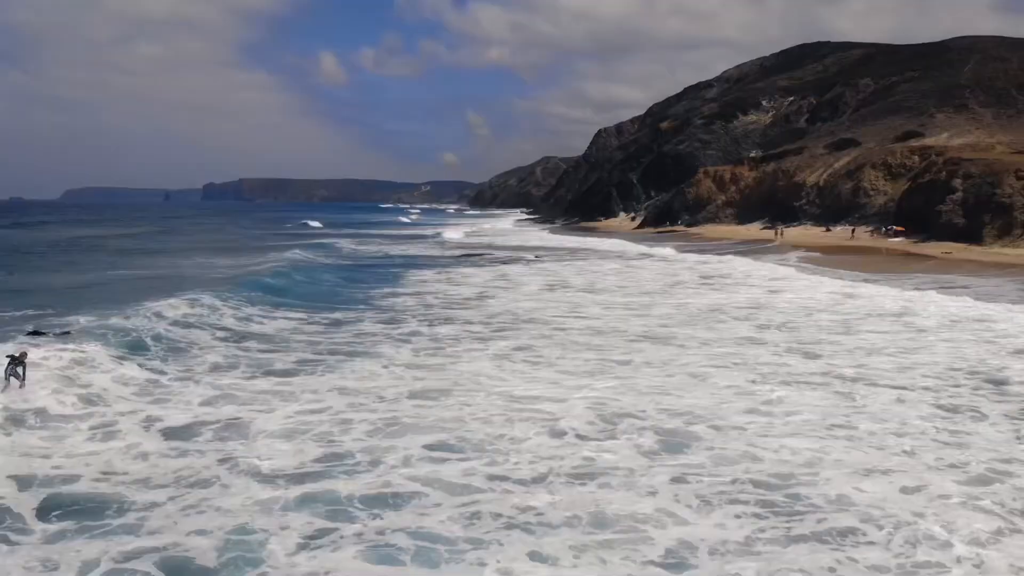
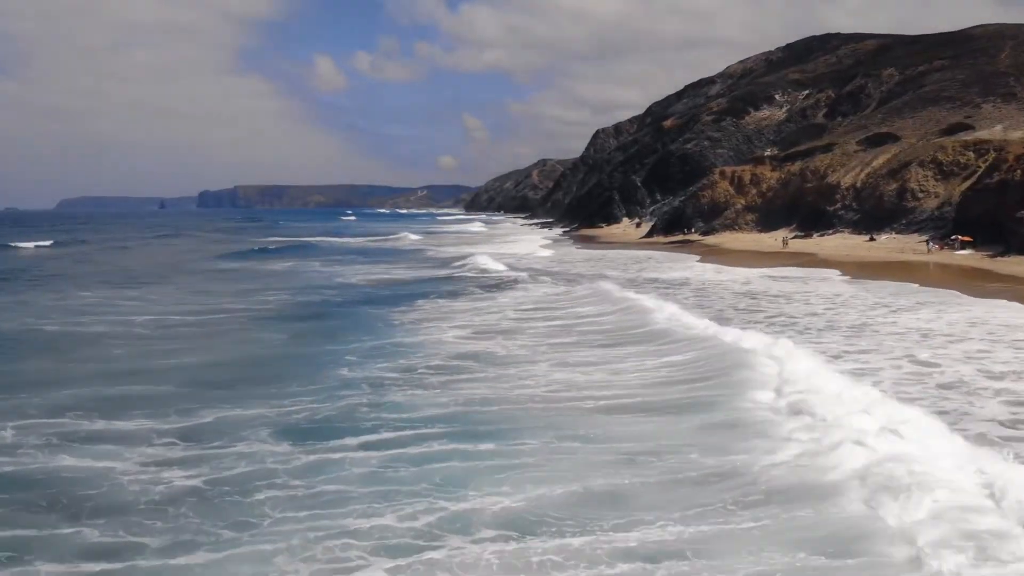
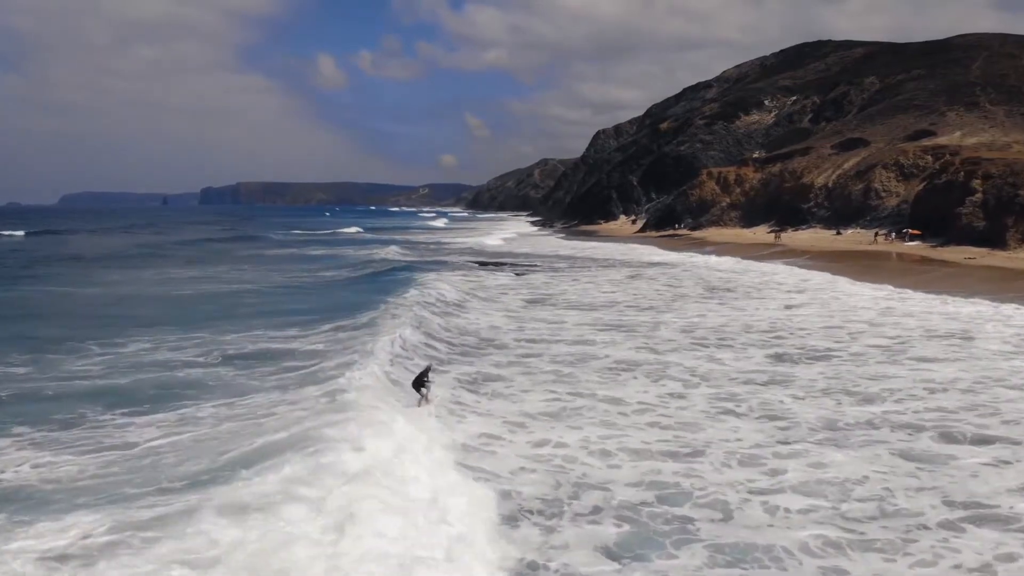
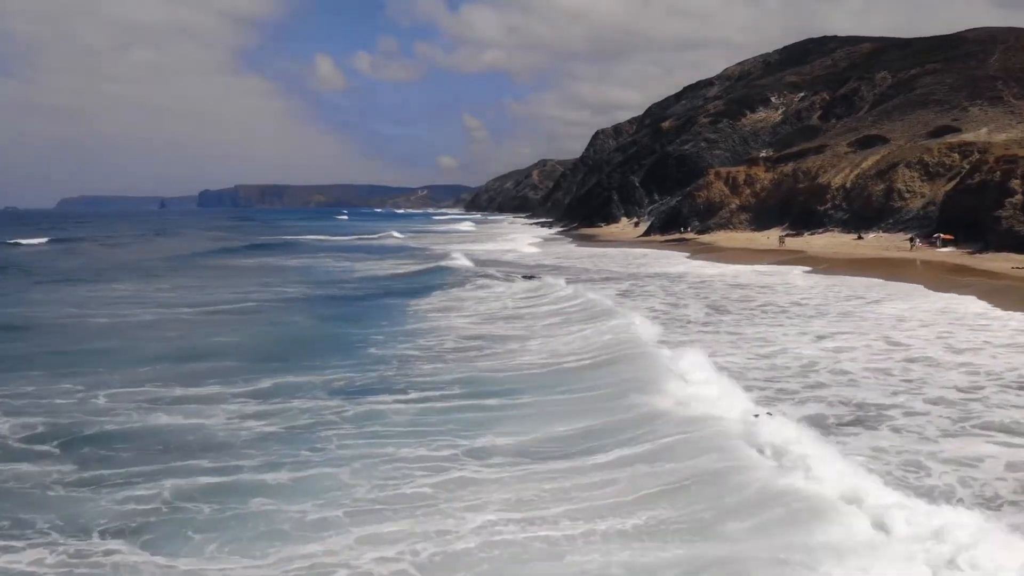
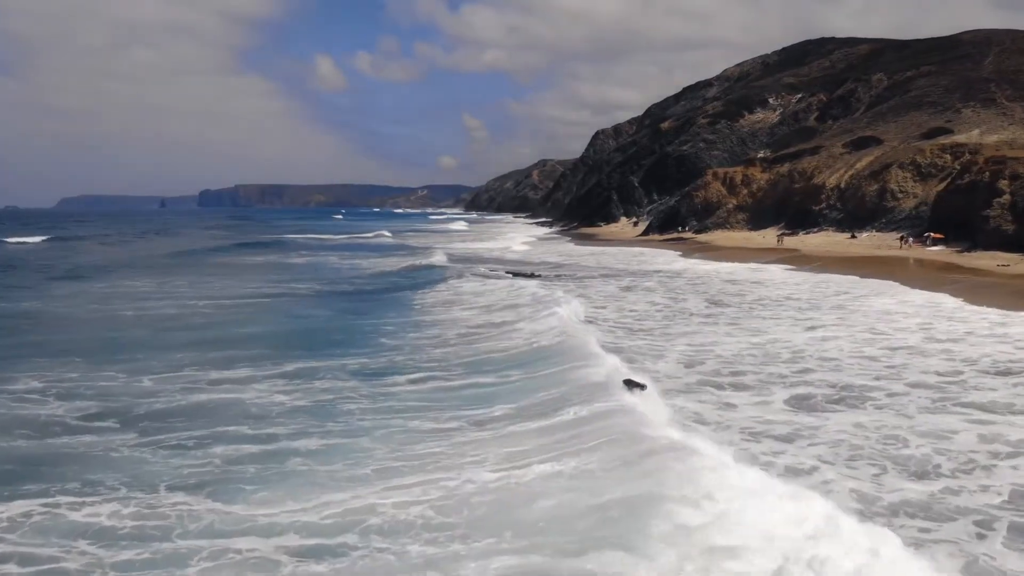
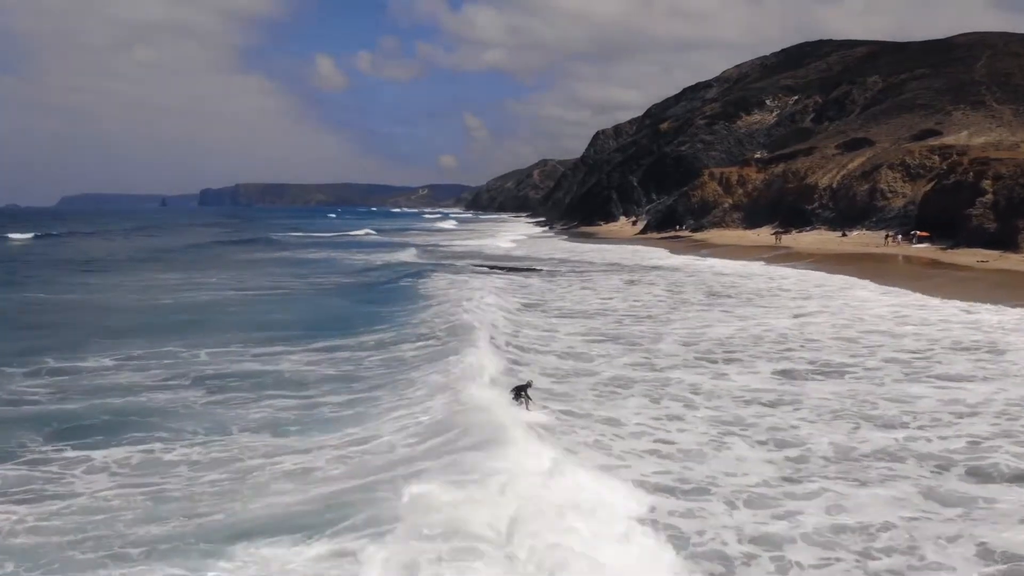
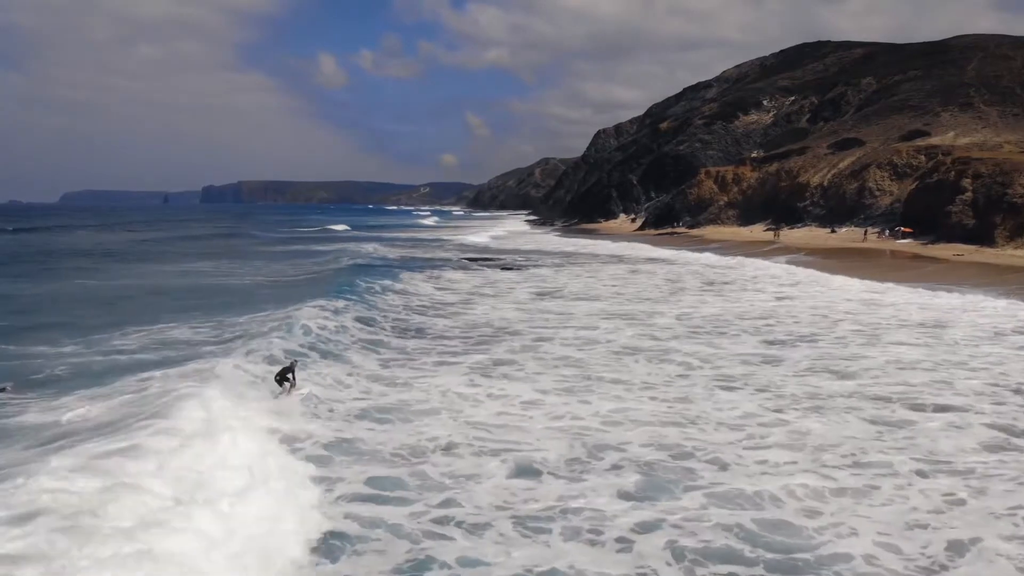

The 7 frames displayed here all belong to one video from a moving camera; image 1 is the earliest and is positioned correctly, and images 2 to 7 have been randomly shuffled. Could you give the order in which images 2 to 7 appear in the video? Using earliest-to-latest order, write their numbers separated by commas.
7, 3, 6, 5, 4, 2
